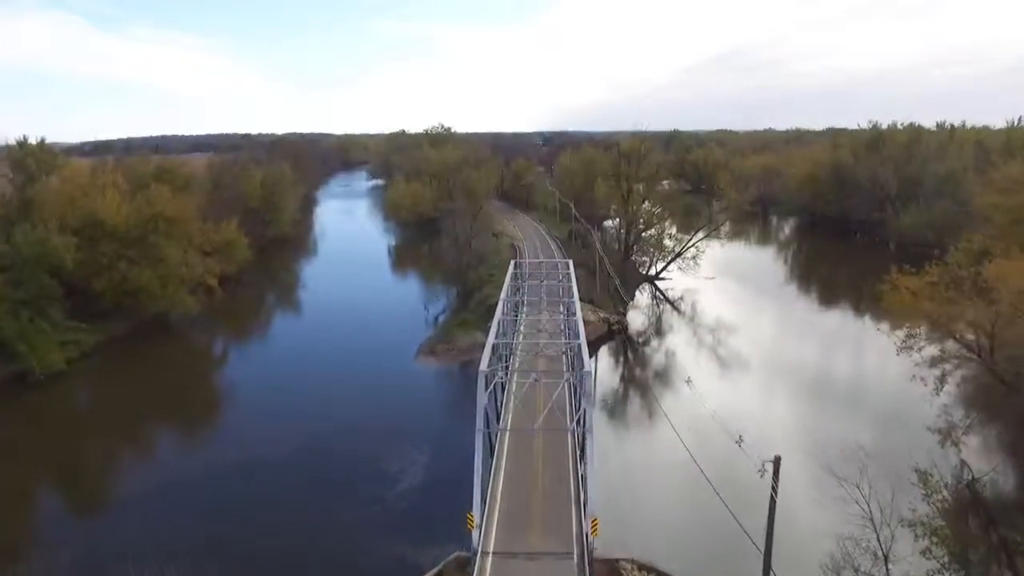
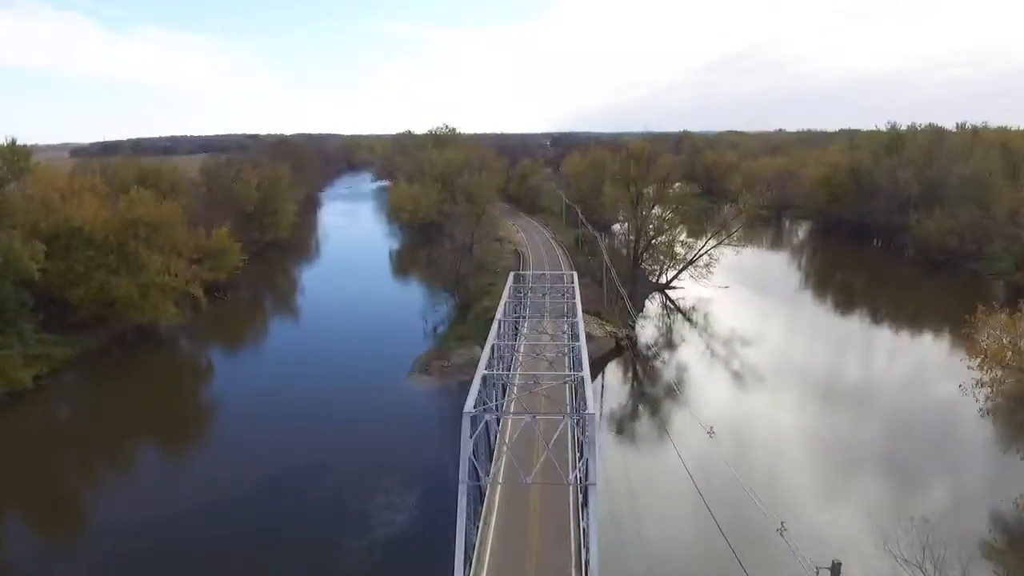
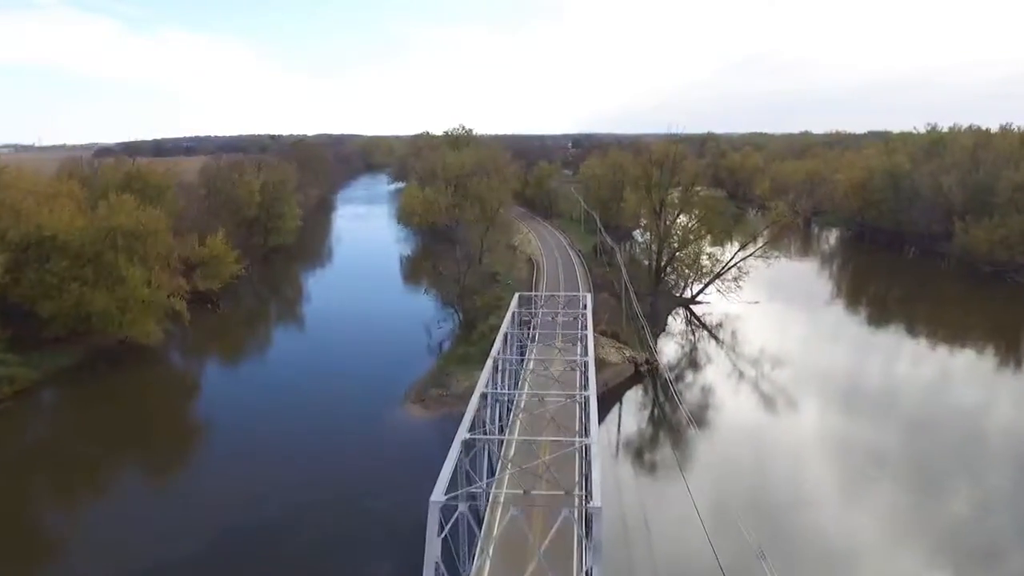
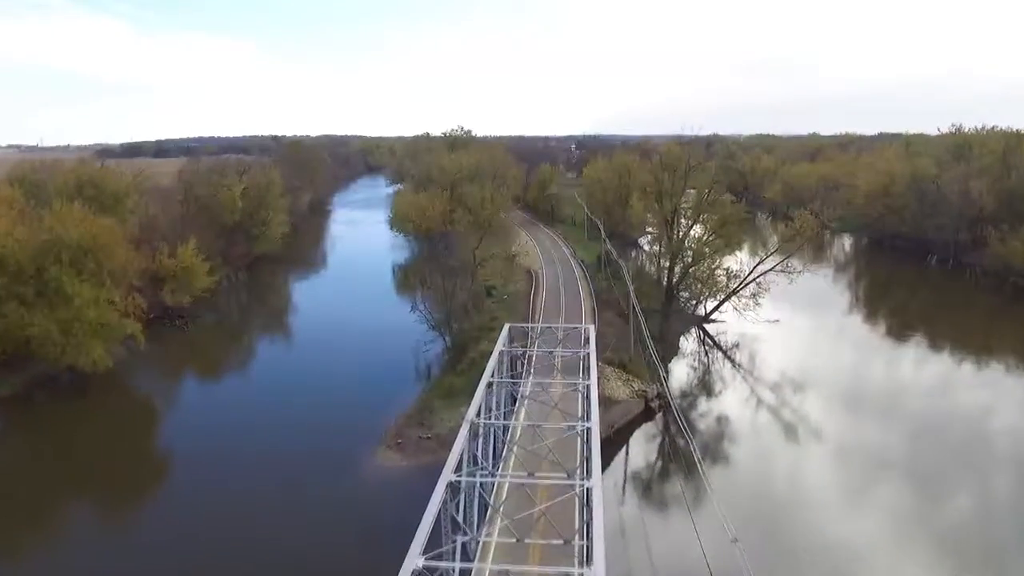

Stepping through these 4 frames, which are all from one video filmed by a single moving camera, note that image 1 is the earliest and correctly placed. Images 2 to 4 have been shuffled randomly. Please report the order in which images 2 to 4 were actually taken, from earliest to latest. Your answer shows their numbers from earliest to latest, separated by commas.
2, 3, 4
